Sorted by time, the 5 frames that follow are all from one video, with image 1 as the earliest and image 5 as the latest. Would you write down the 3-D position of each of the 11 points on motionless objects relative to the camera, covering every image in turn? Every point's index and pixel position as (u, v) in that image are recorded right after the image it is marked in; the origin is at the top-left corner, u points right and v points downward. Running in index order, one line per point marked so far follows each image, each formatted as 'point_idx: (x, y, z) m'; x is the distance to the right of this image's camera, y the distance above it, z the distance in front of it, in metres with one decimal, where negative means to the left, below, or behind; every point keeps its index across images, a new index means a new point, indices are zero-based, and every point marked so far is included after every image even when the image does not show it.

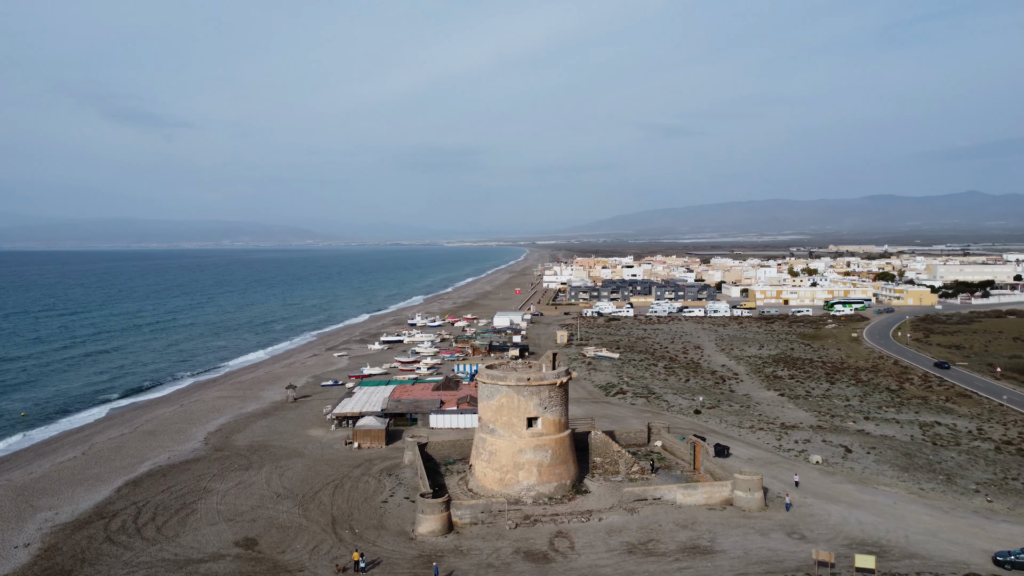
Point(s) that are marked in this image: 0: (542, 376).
0: (+0.7, -2.1, +18.4) m
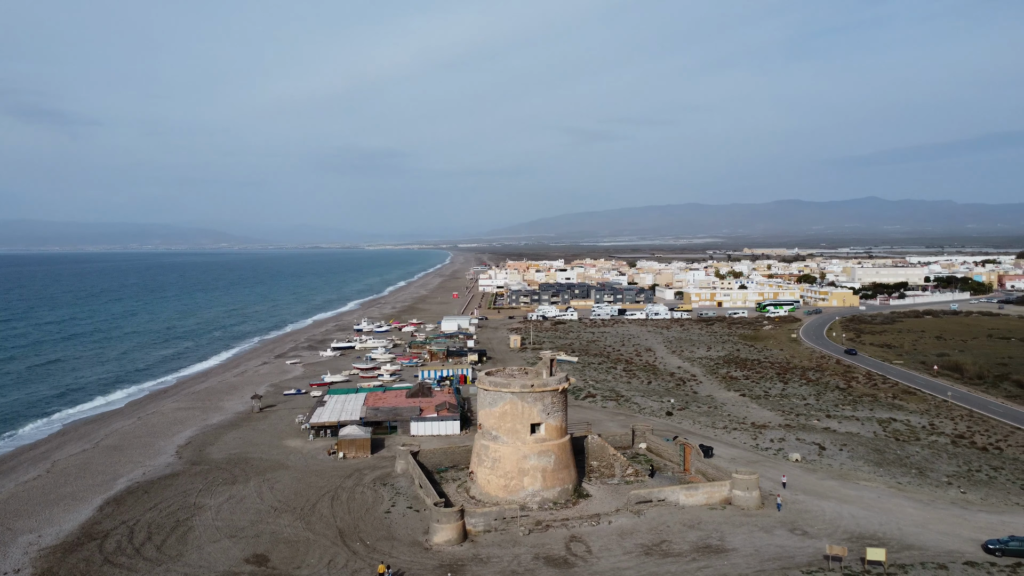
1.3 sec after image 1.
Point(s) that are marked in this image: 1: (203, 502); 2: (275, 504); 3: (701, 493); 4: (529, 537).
0: (+0.8, -2.2, +18.6) m
1: (-7.6, -5.3, +19.4) m
2: (-5.8, -5.3, +19.3) m
3: (+4.5, -4.9, +18.7) m
4: (+0.4, -5.3, +16.8) m
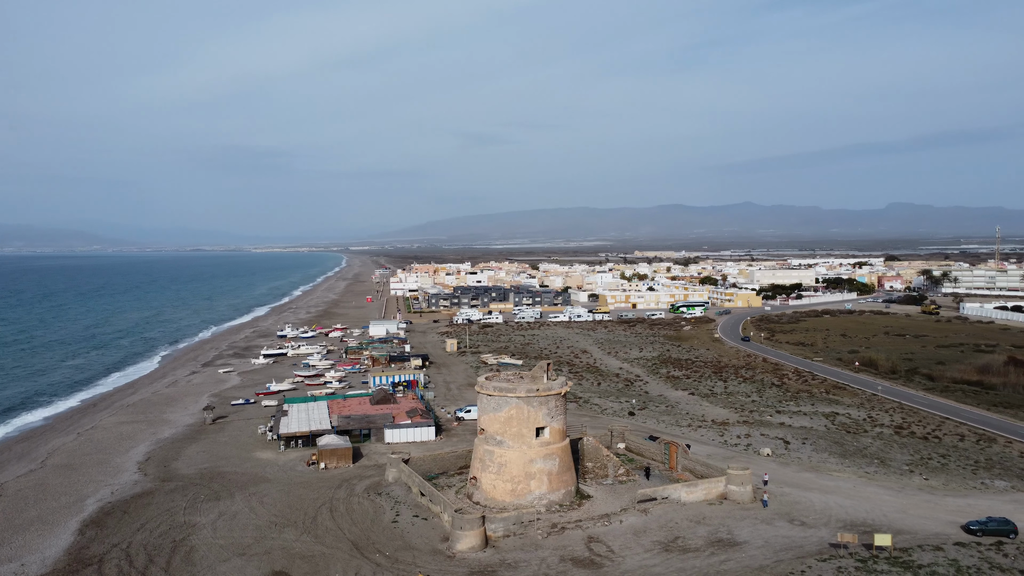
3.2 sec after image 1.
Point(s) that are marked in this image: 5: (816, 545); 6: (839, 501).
0: (+0.9, -2.3, +18.8) m
1: (-7.5, -5.5, +18.5) m
2: (-5.7, -5.5, +18.6) m
3: (+4.6, -5.0, +19.4) m
4: (+0.8, -5.5, +17.0) m
5: (+6.5, -5.5, +16.7) m
6: (+8.2, -5.3, +19.7) m
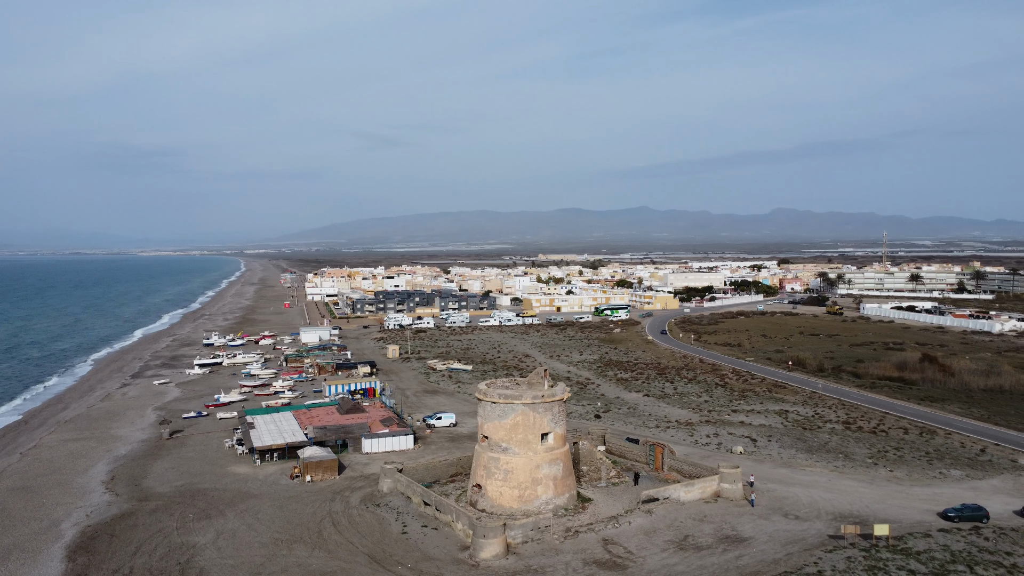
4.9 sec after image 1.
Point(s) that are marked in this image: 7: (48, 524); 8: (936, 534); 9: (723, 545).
0: (+1.1, -2.5, +19.1) m
1: (-7.2, -5.7, +17.7) m
2: (-5.4, -5.7, +18.0) m
3: (+4.7, -5.1, +20.1) m
4: (+1.2, -5.6, +17.2) m
5: (+6.9, -5.6, +17.7) m
6: (+8.2, -5.5, +20.8) m
7: (-11.4, -5.8, +19.2) m
8: (+9.5, -5.5, +17.6) m
9: (+4.6, -5.7, +17.4) m
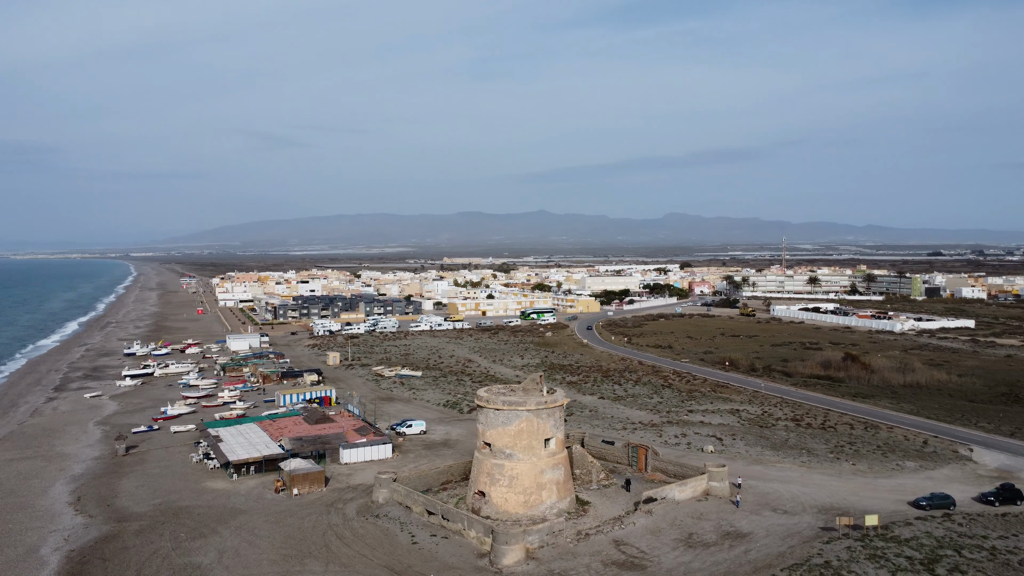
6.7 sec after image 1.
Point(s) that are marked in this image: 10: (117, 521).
0: (+1.2, -2.7, +19.4) m
1: (-6.9, -5.9, +17.0) m
2: (-5.1, -5.9, +17.6) m
3: (+4.7, -5.3, +20.8) m
4: (+1.5, -5.8, +17.5) m
5: (+7.1, -5.8, +18.7) m
6: (+8.1, -5.6, +22.0) m
7: (-11.2, -6.0, +18.0) m
8: (+9.7, -5.7, +19.0) m
9: (+4.9, -5.8, +18.1) m
10: (-10.0, -5.9, +19.8) m
